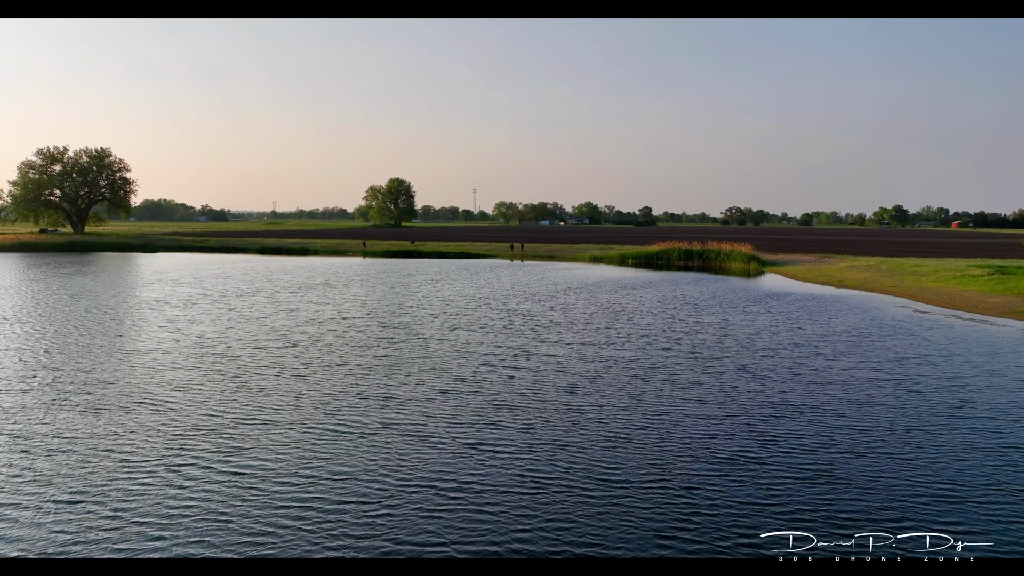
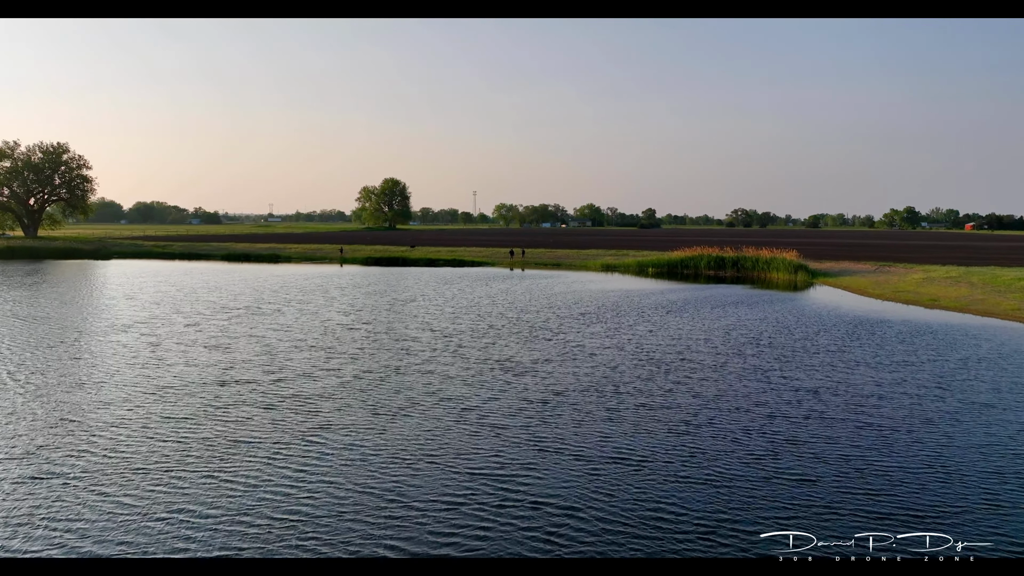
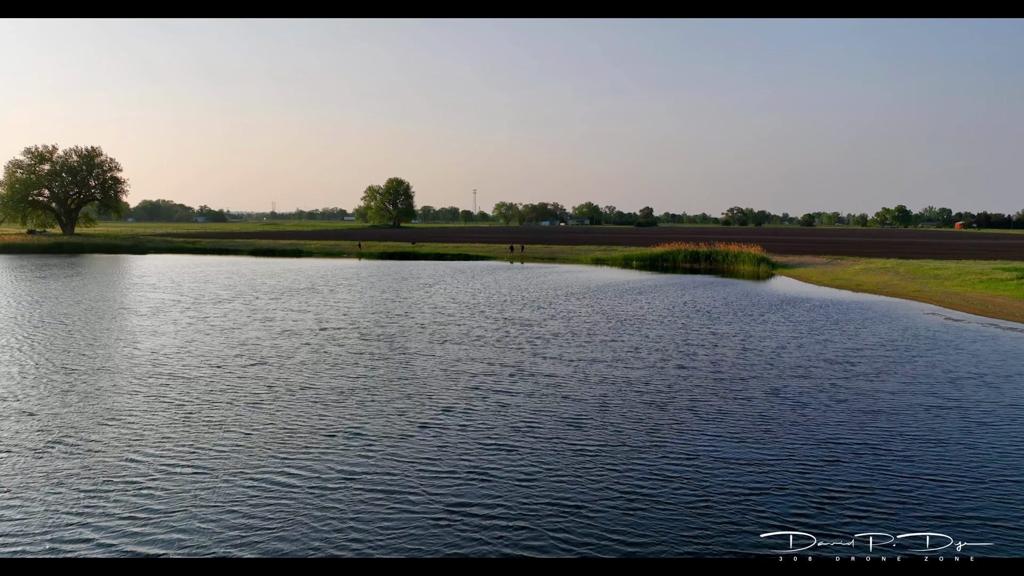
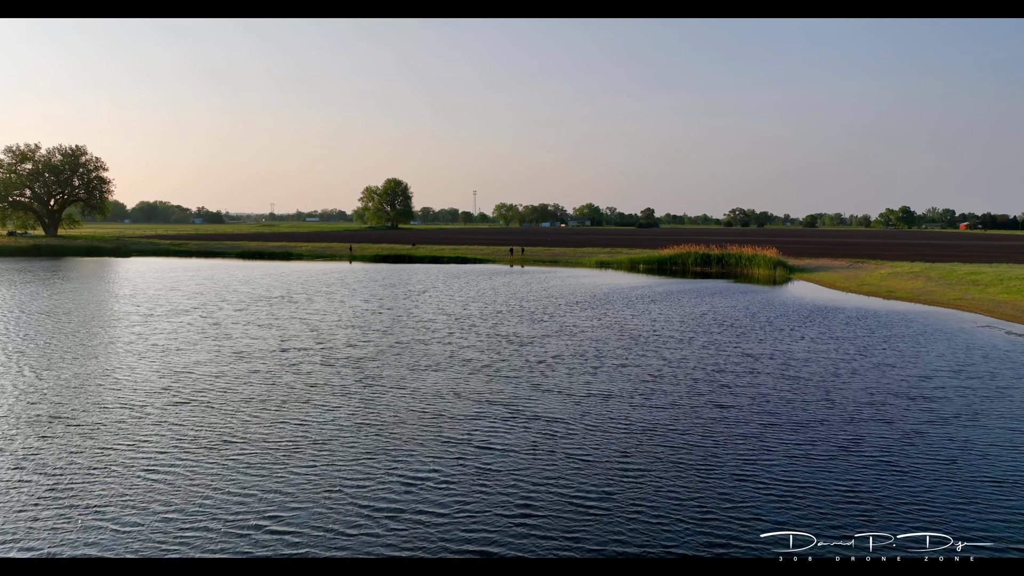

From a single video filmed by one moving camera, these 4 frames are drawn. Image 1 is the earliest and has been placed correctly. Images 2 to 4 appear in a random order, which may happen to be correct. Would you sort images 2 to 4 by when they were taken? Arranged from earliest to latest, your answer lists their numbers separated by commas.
3, 4, 2
